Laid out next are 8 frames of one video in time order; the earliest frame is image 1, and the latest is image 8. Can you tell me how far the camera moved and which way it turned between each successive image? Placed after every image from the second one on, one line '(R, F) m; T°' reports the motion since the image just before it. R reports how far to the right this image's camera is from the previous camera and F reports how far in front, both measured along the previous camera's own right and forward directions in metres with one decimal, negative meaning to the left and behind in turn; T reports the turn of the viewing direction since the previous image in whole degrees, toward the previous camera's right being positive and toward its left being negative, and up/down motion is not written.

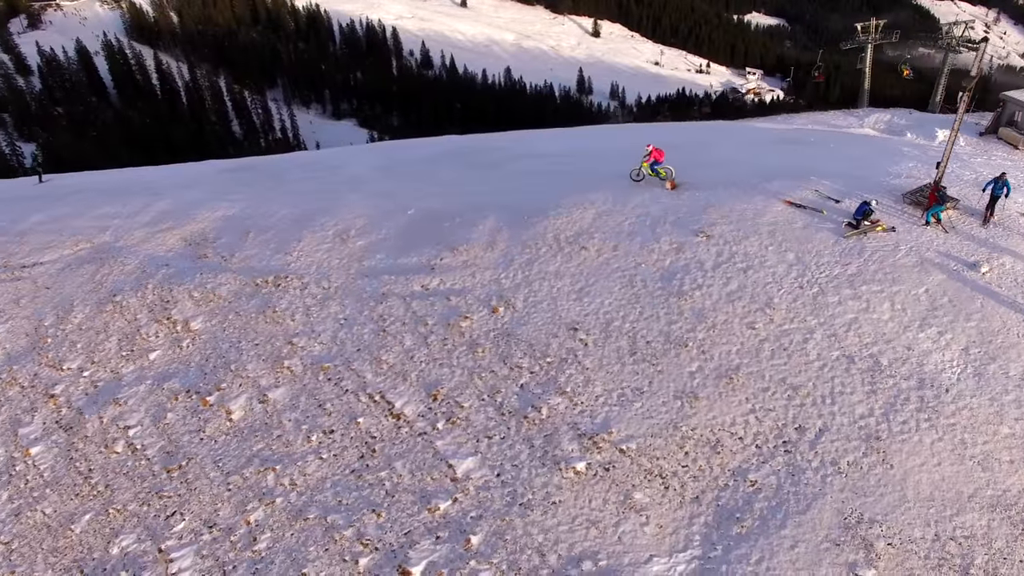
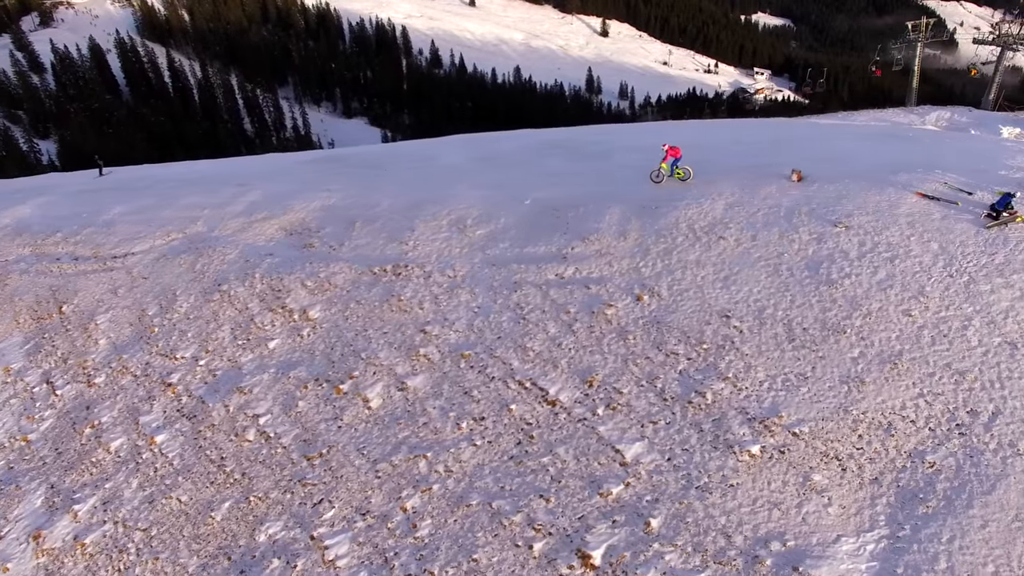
(-2.5, -0.1) m; +1°
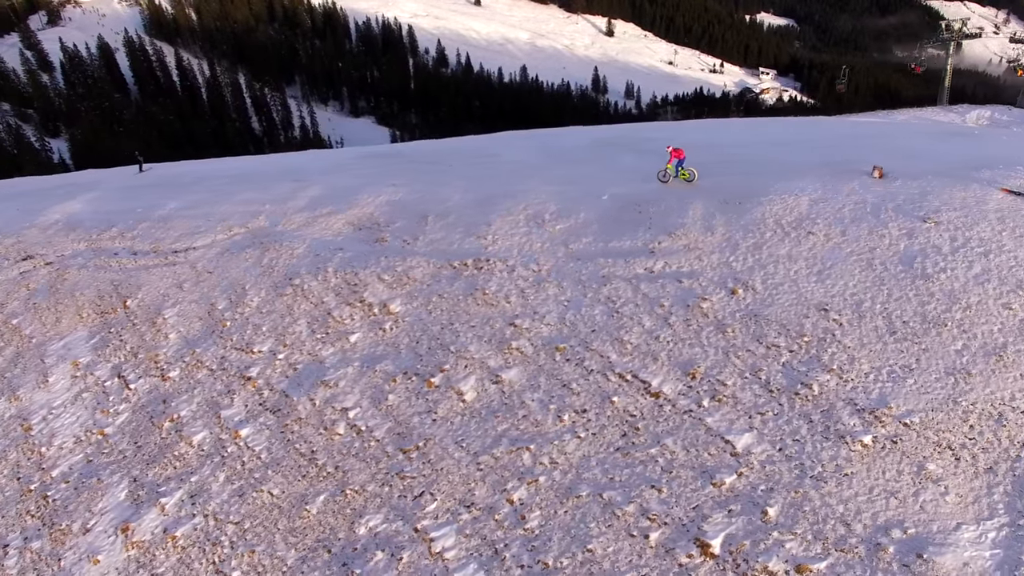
(-1.7, -0.1) m; +1°
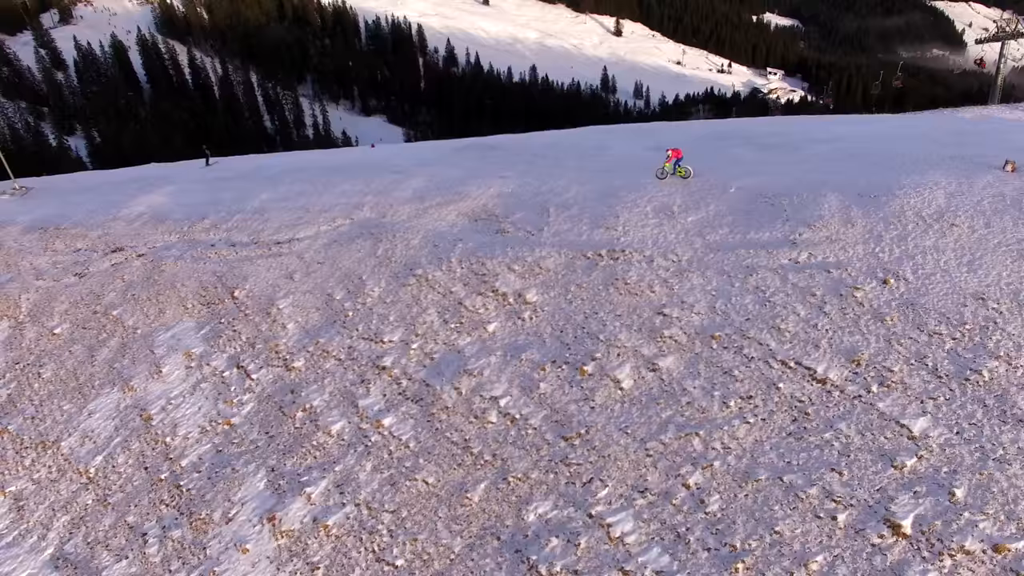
(-2.8, -0.1) m; +1°
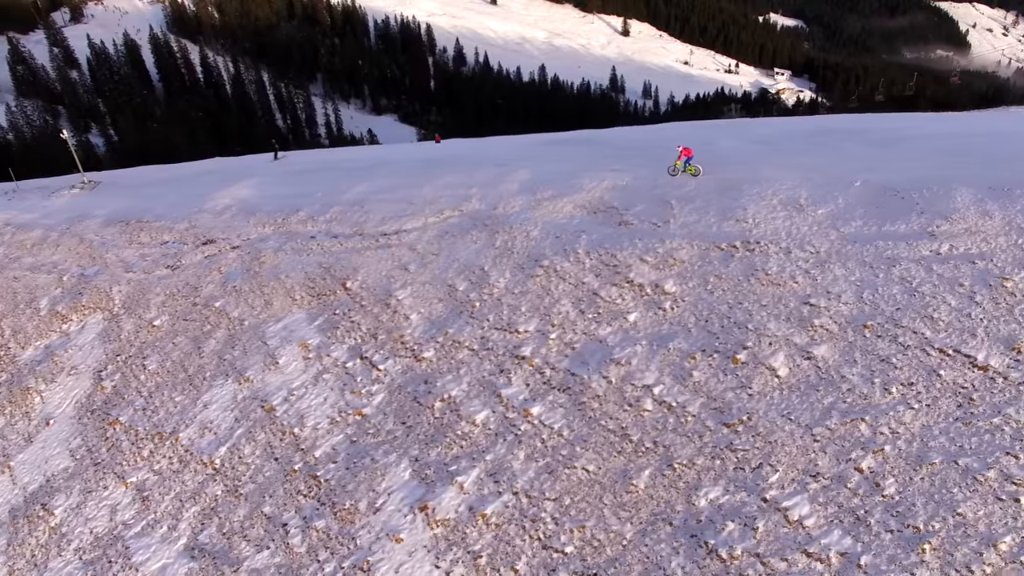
(-2.9, -0.1) m; +1°
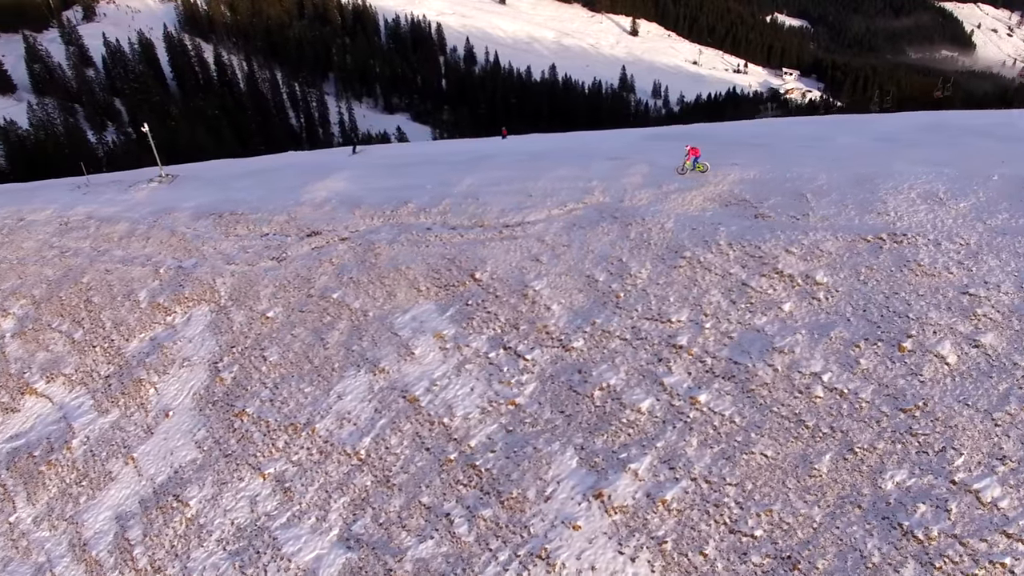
(-3.3, -0.1) m; +2°
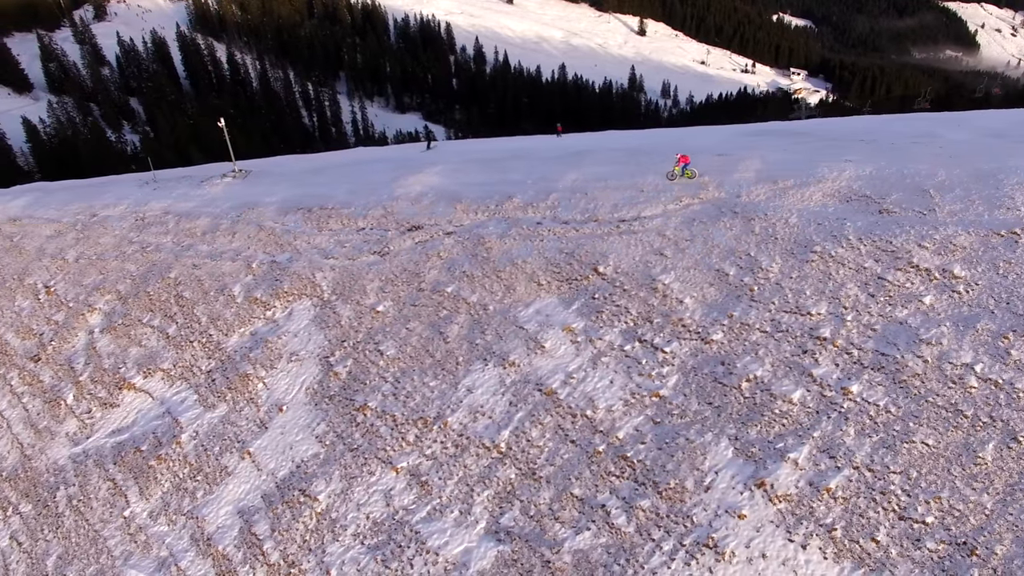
(-3.1, -0.1) m; +1°
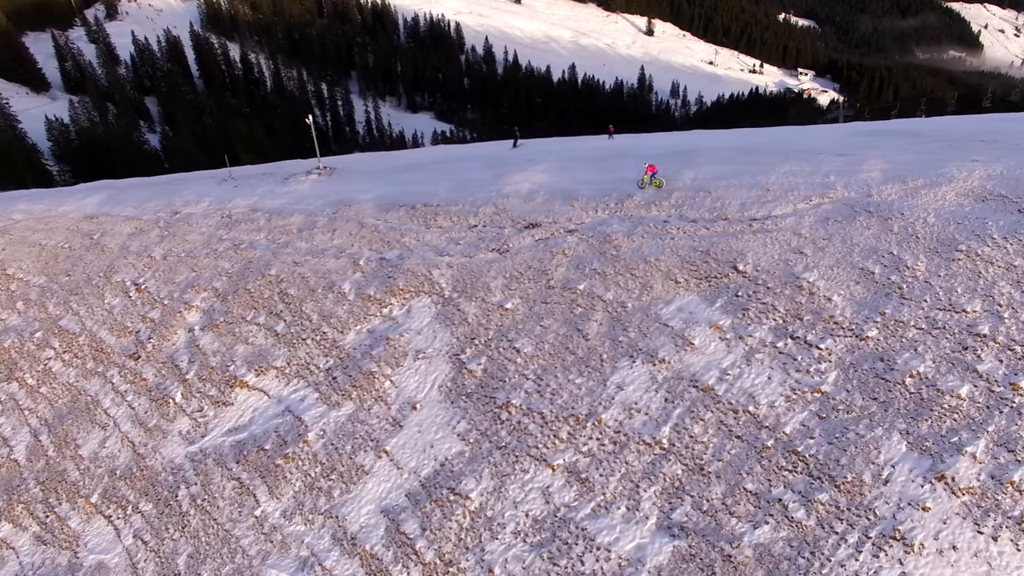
(-3.7, 0.0) m; +2°
